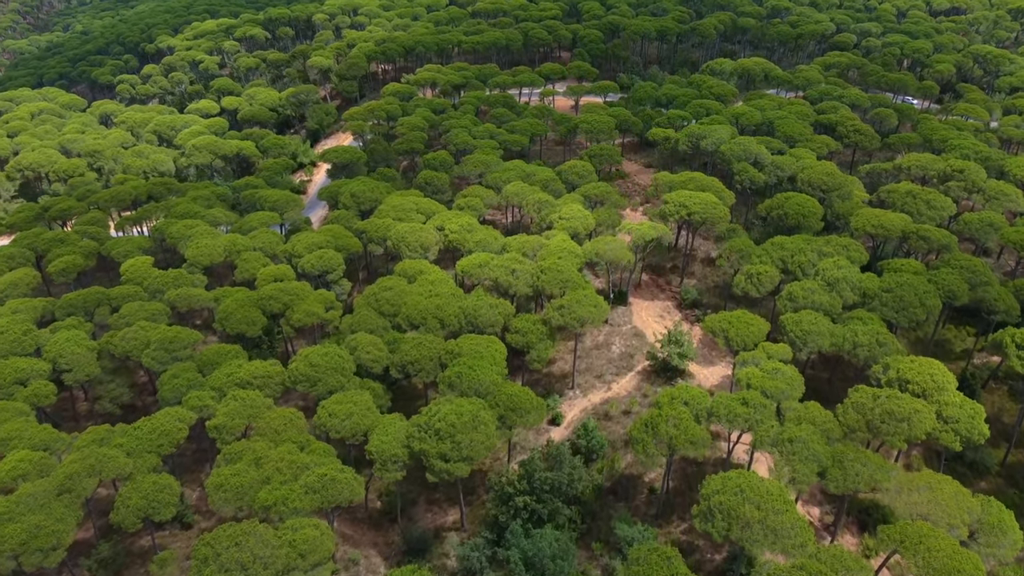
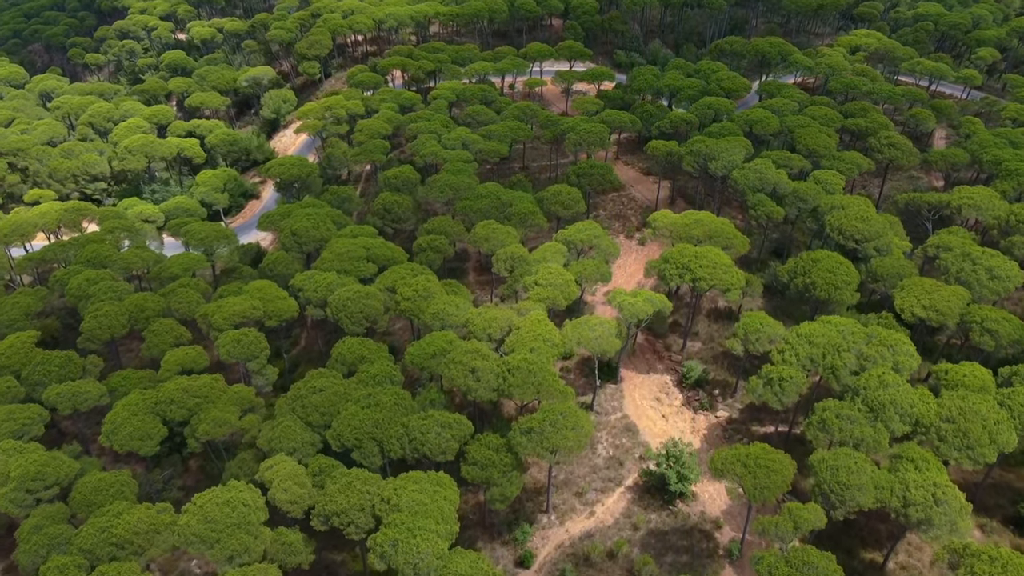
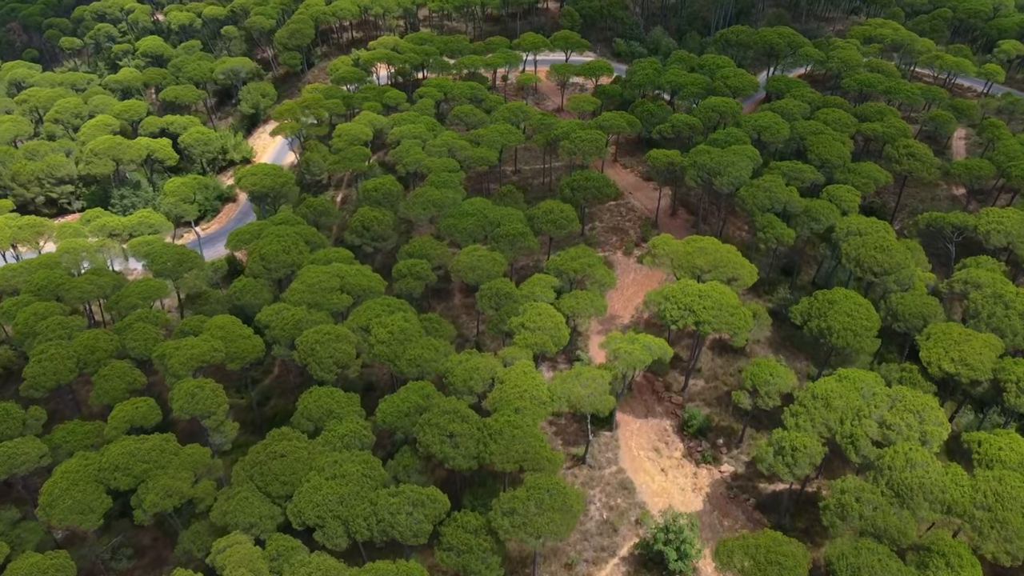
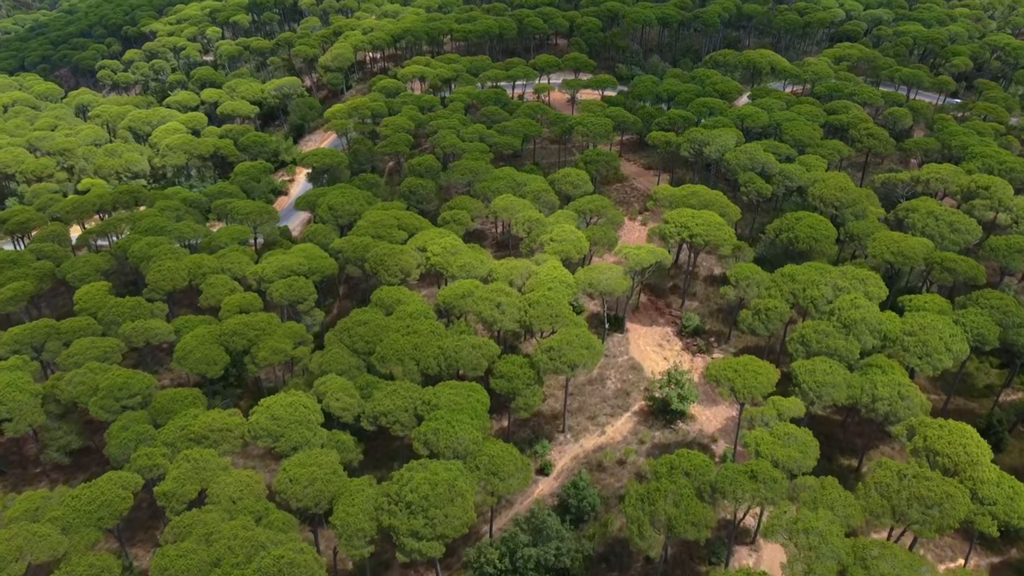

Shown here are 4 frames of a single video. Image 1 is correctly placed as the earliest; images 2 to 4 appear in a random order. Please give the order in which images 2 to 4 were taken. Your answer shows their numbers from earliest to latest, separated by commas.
4, 2, 3
